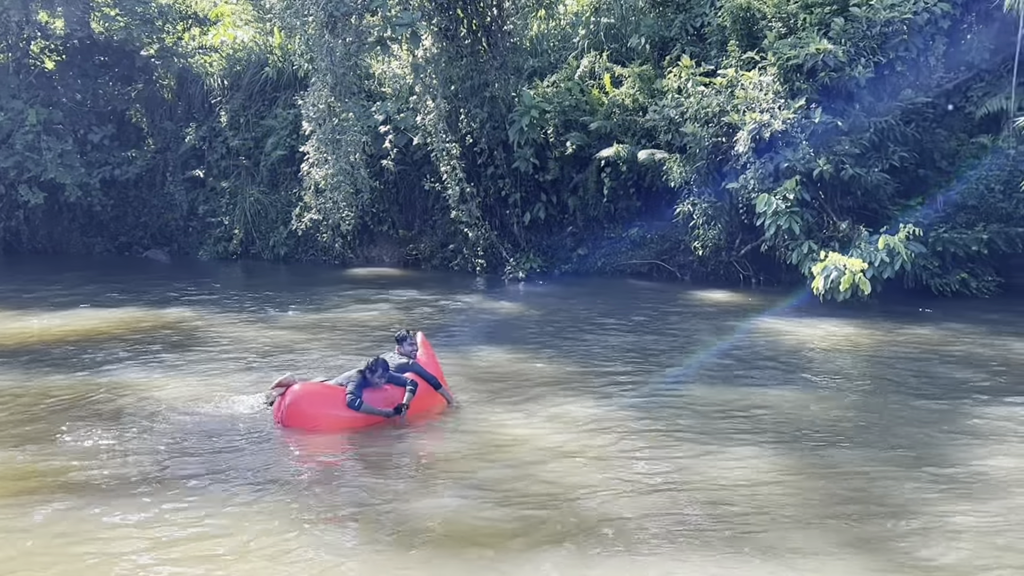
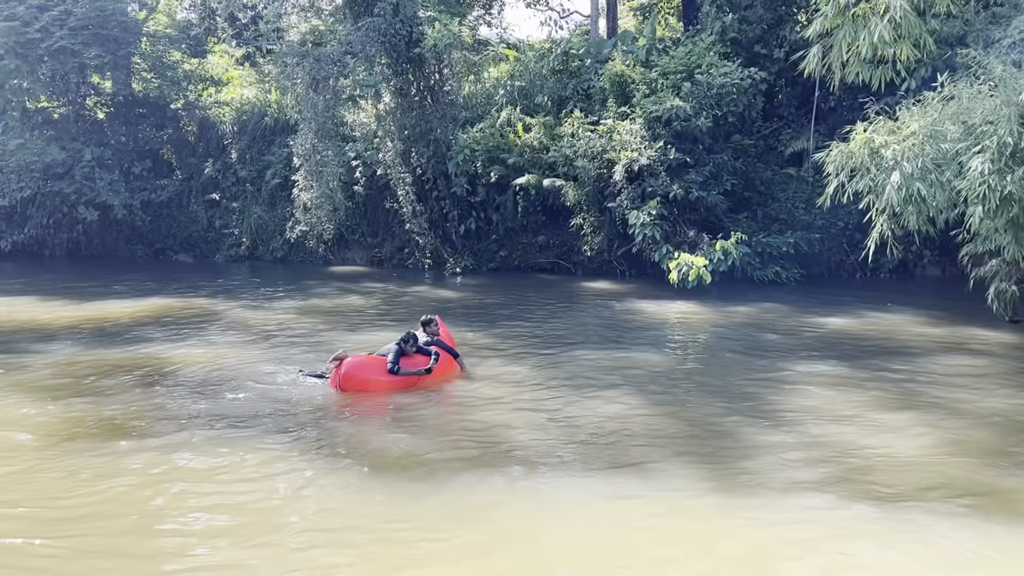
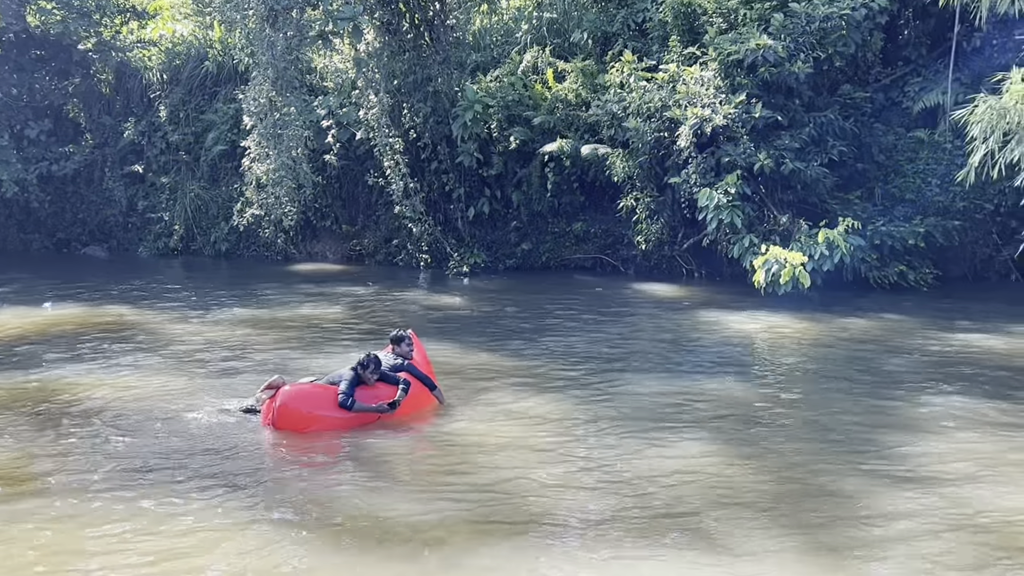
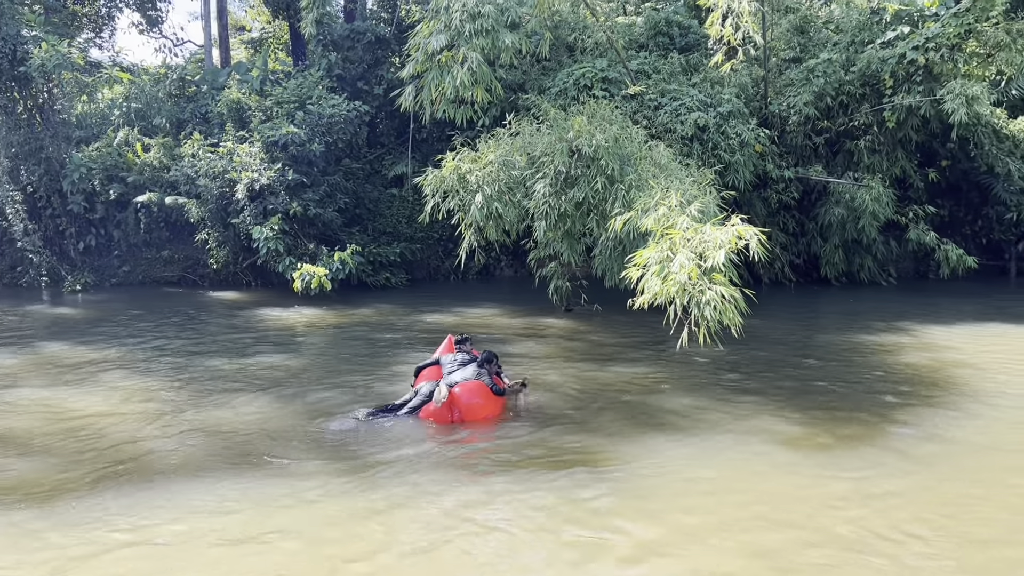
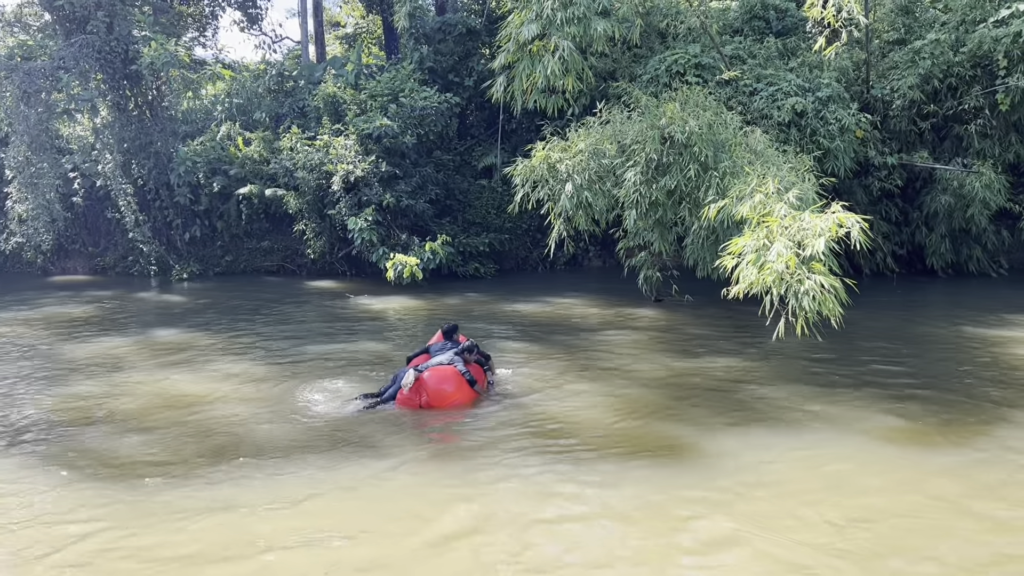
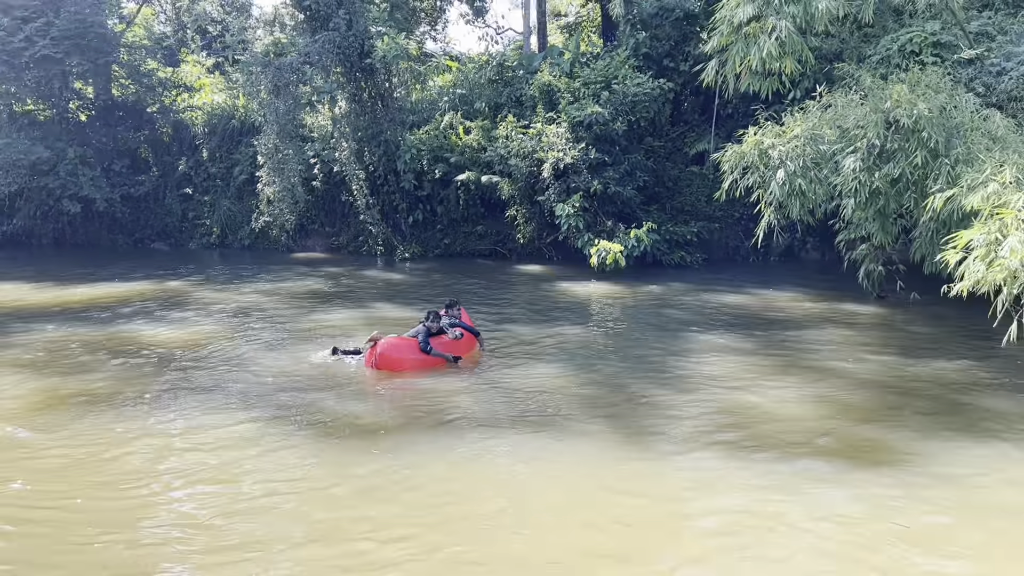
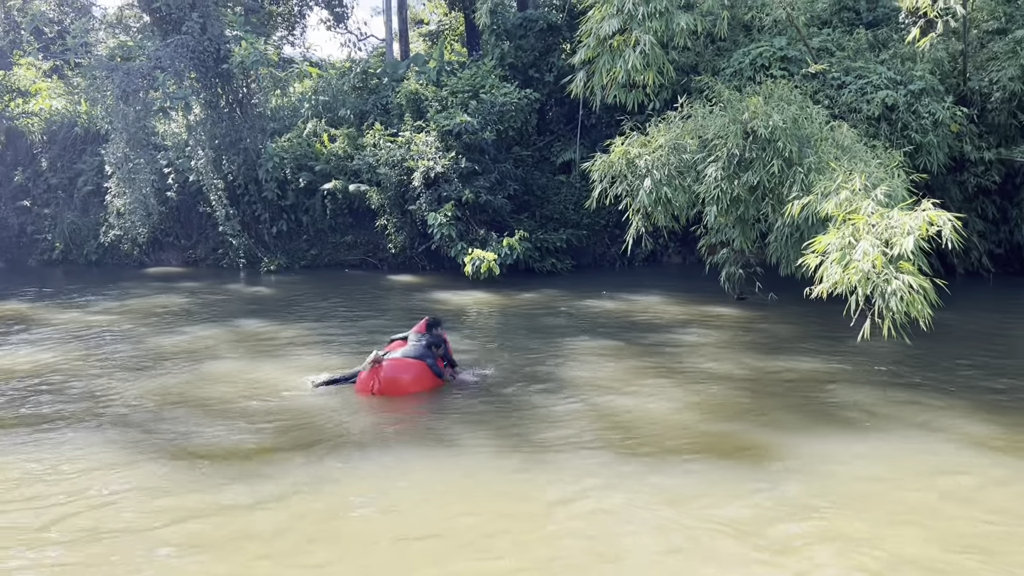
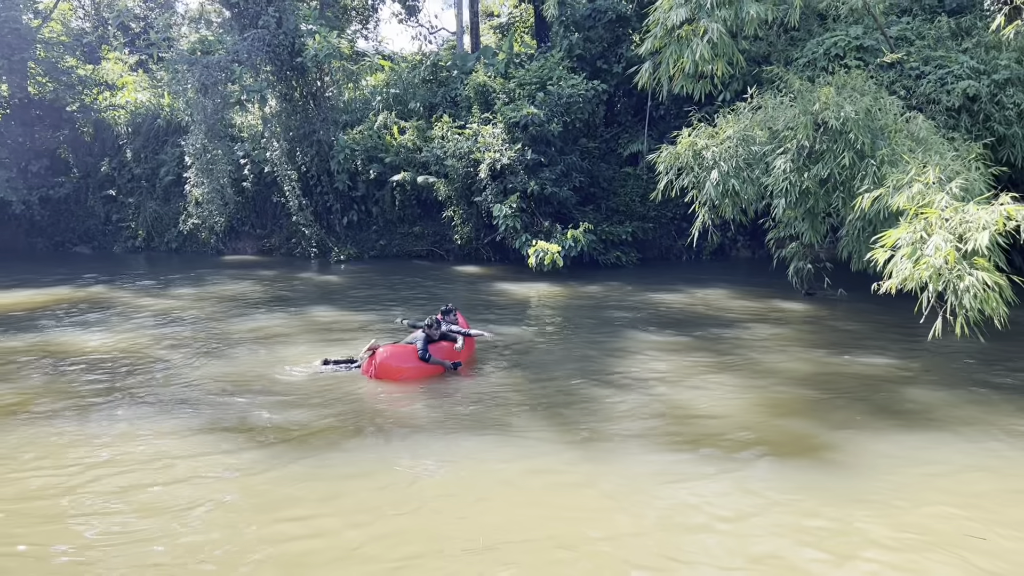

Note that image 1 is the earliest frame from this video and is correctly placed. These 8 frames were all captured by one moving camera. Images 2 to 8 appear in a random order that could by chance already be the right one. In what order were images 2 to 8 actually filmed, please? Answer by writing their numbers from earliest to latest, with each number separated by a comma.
3, 2, 6, 8, 7, 5, 4
